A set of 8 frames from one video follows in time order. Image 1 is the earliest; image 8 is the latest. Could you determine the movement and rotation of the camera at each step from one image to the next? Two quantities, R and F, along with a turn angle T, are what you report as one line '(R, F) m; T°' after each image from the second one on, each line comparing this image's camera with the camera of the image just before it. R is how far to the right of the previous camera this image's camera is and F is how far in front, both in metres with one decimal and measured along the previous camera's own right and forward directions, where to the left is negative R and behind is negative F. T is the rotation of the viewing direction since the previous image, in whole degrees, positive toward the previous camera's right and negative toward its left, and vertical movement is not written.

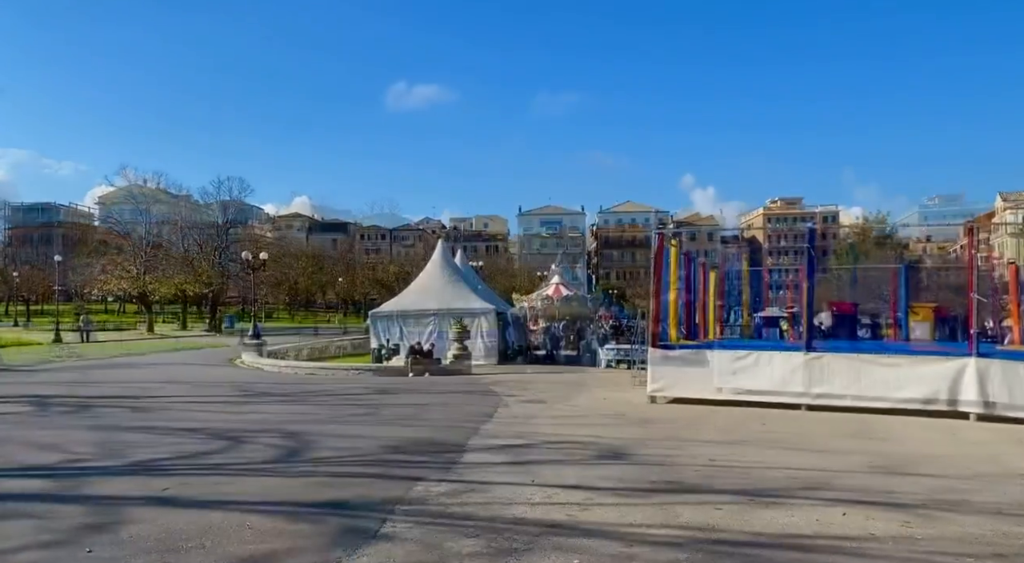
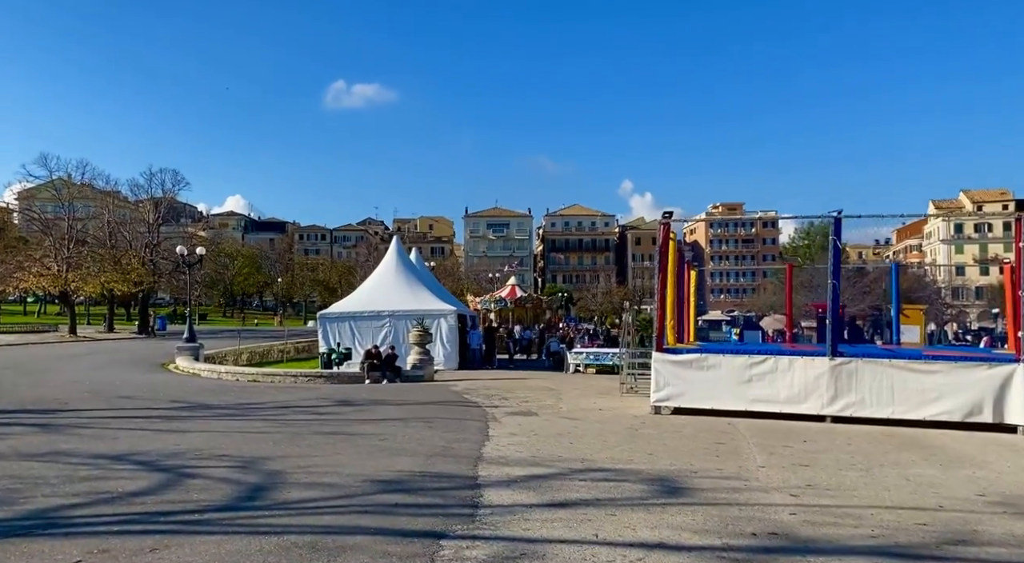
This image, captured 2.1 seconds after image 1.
(-0.6, +1.7) m; +4°
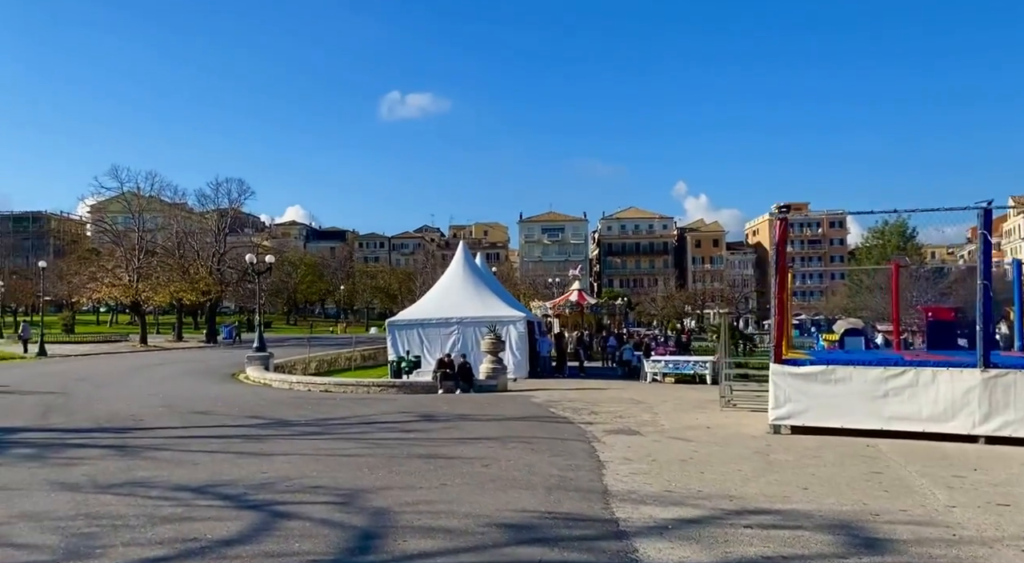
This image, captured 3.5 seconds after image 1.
(-0.5, +1.0) m; -3°
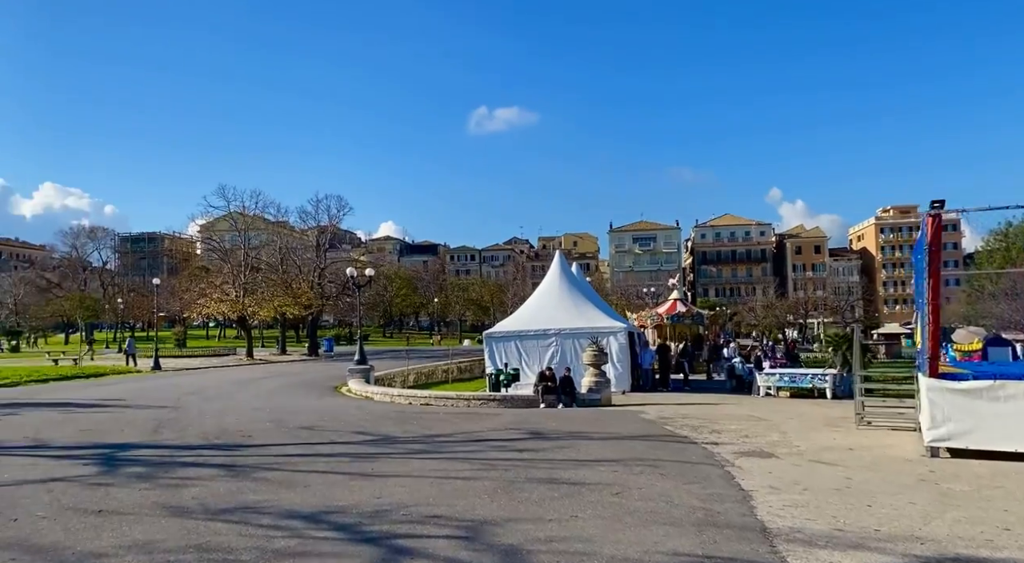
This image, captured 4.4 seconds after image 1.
(-0.3, +0.7) m; -5°
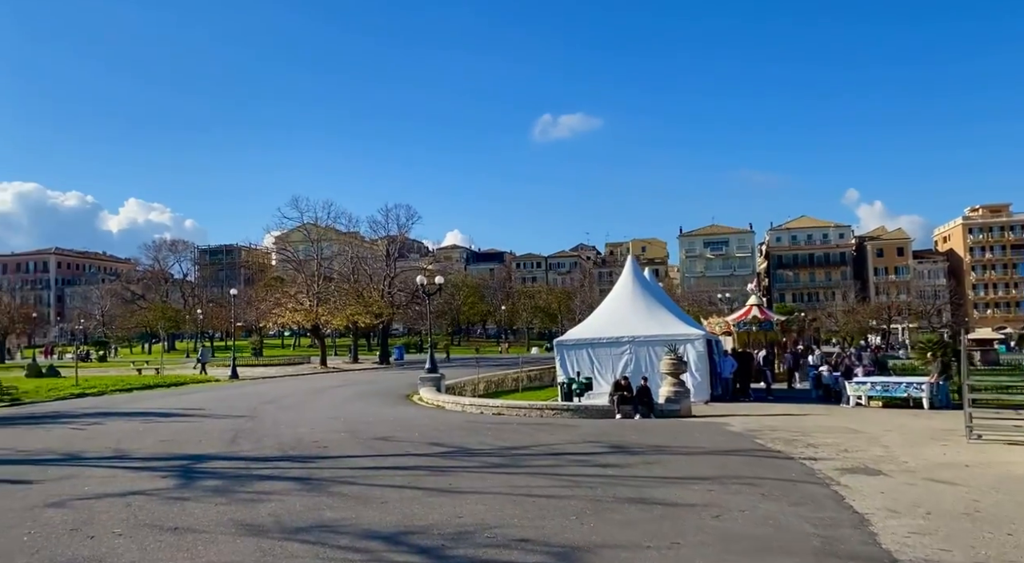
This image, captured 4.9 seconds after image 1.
(-0.2, +0.5) m; -4°
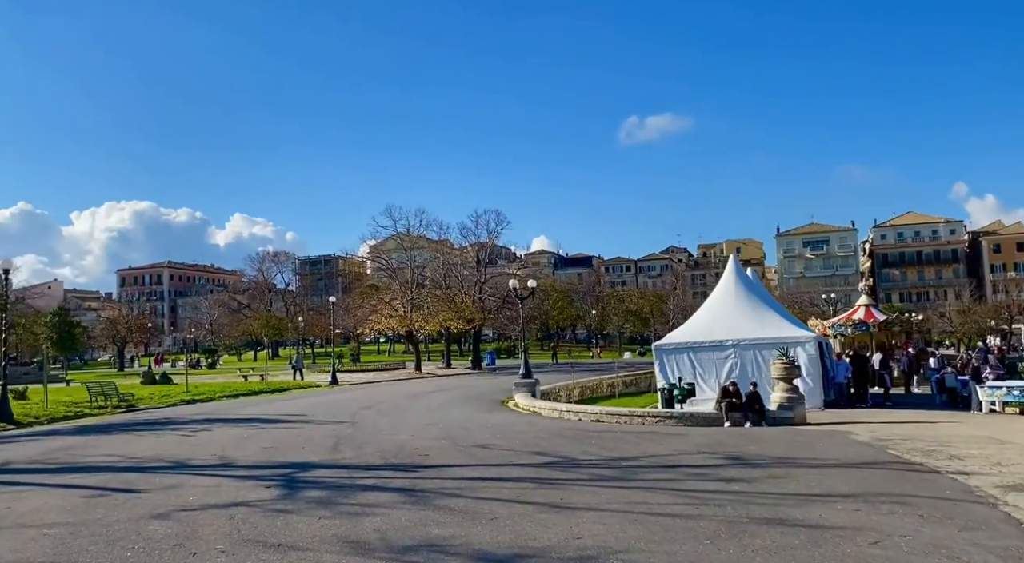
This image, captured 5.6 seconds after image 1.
(-0.3, +0.7) m; -5°
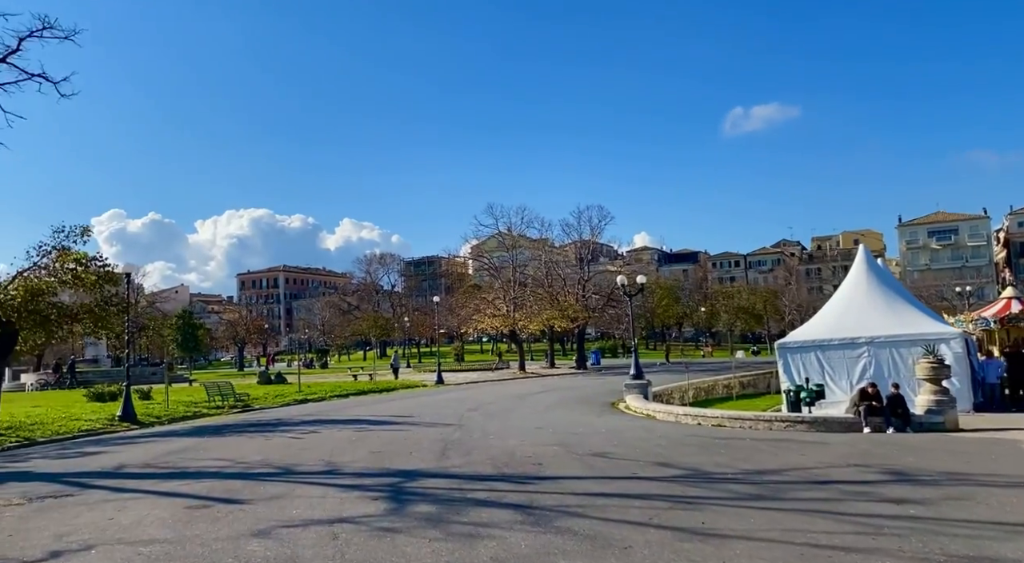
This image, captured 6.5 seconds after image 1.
(-0.3, +1.2) m; -6°
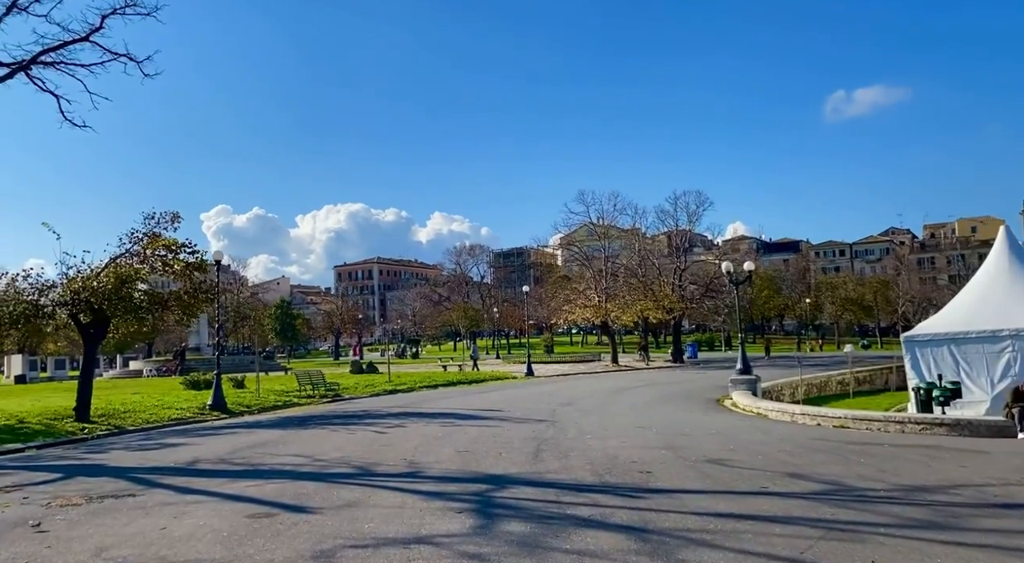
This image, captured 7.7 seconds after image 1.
(-0.2, +1.8) m; -5°
